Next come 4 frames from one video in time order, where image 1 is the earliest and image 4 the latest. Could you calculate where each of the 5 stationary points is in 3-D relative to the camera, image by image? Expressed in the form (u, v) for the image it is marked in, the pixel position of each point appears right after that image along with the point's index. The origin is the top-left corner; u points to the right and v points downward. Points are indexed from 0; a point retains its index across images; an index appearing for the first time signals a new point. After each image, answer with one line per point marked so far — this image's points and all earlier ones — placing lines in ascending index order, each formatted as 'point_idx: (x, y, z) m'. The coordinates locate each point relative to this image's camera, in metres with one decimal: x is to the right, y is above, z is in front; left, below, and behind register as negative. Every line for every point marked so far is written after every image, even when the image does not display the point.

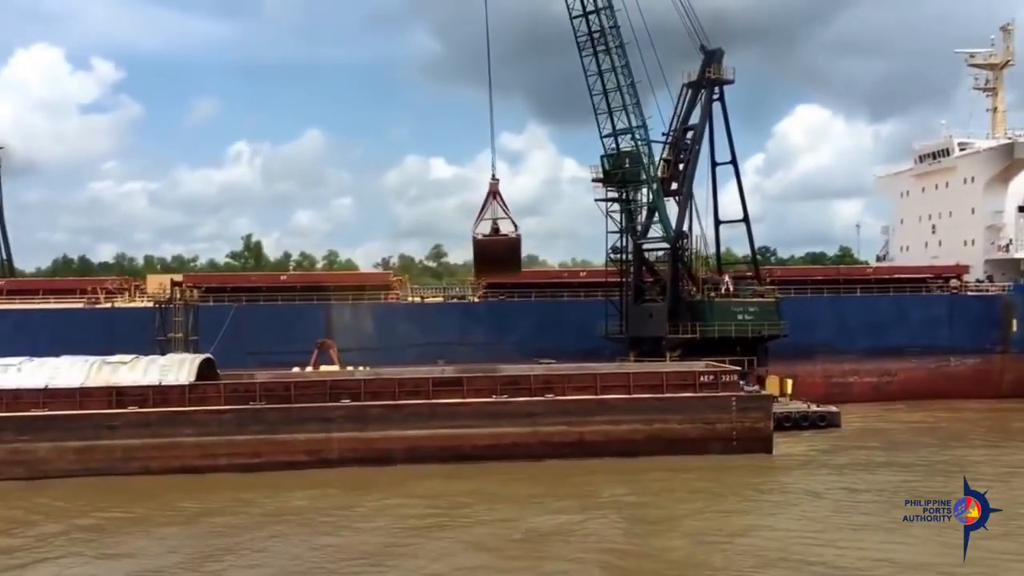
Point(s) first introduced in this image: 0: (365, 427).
0: (-3.0, -2.8, +15.9) m
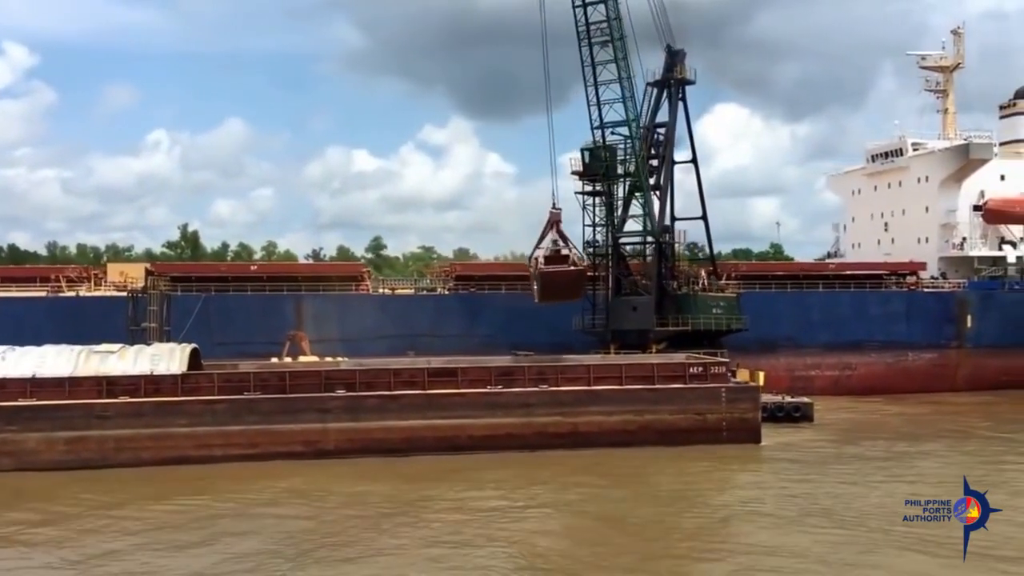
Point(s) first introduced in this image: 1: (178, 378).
0: (-3.1, -2.6, +15.8) m
1: (-6.6, -1.8, +15.4) m
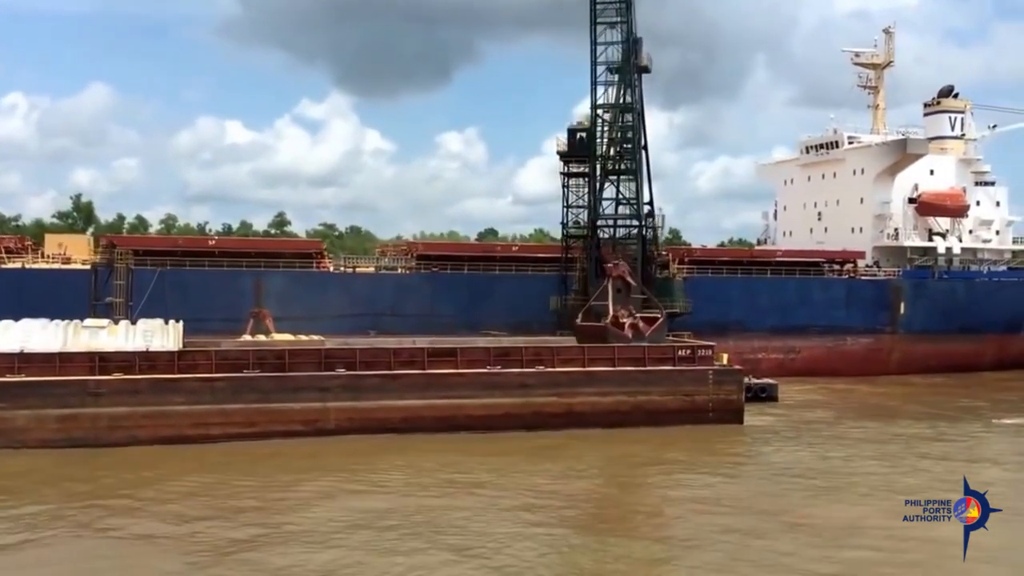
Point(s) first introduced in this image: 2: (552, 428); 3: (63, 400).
0: (-3.0, -2.2, +15.7) m
1: (-6.5, -1.3, +14.9) m
2: (+0.9, -3.0, +16.7) m
3: (-8.1, -2.0, +14.1) m
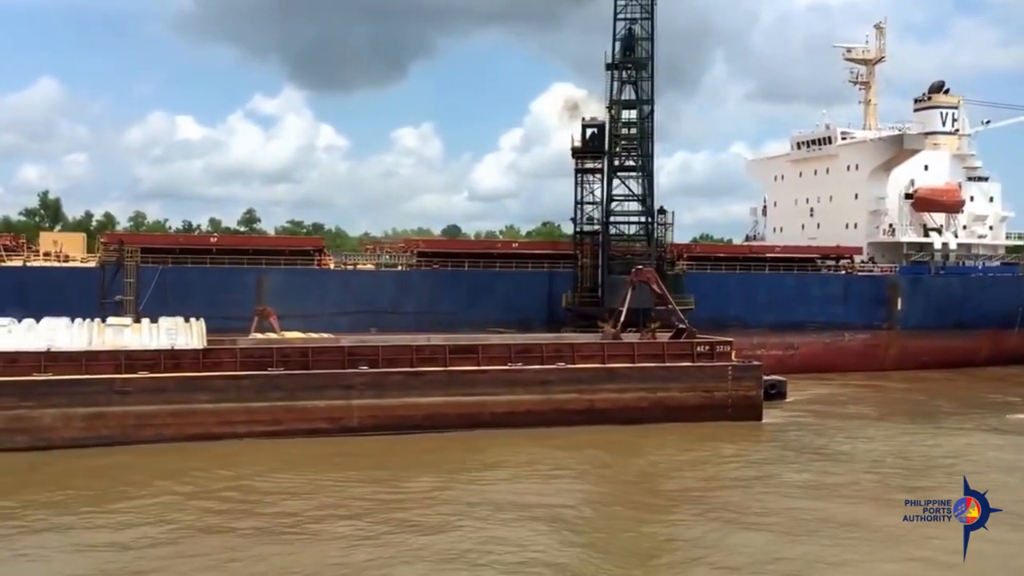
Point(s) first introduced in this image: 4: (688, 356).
0: (-2.6, -2.1, +15.7) m
1: (-6.0, -1.2, +14.9) m
2: (+1.4, -2.9, +16.8) m
3: (-7.6, -2.0, +14.0) m
4: (+4.1, -1.6, +18.0) m
